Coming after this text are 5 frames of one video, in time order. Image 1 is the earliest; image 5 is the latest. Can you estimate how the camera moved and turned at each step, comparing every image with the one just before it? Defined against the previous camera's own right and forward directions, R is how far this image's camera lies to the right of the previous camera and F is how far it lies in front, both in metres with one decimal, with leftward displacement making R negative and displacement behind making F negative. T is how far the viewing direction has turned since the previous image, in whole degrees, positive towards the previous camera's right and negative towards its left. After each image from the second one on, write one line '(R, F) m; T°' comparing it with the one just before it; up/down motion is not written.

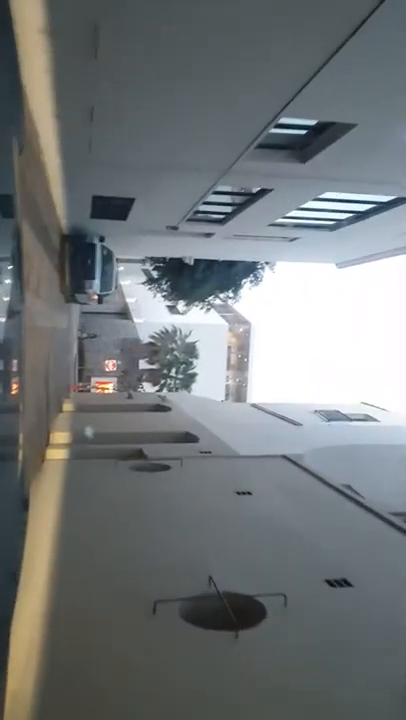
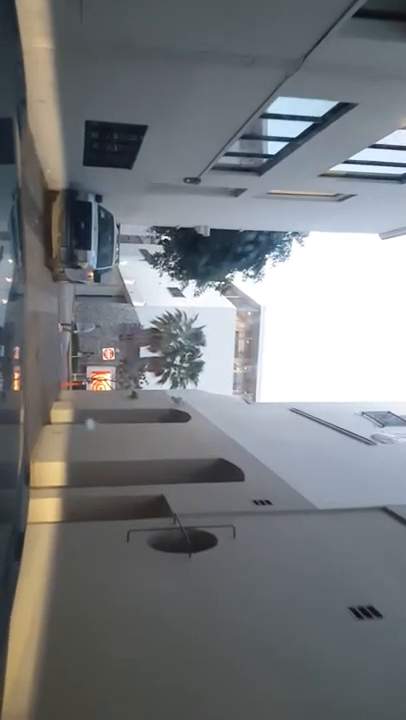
(-0.6, +3.2) m; 0°
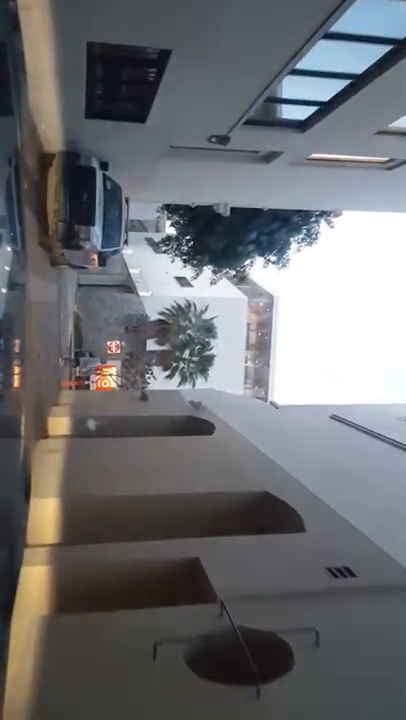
(-0.3, +1.8) m; 0°
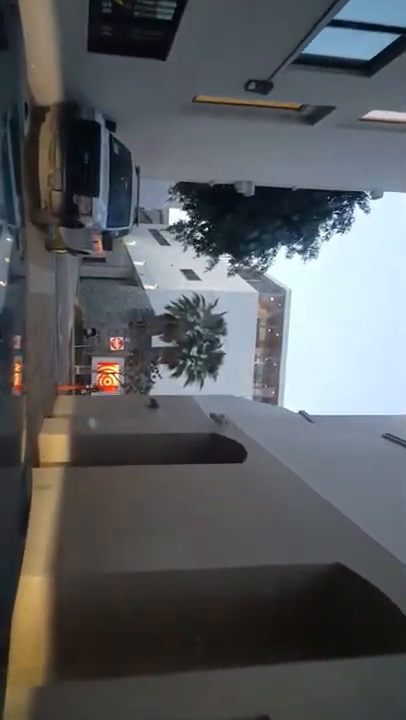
(-0.3, +1.7) m; 0°
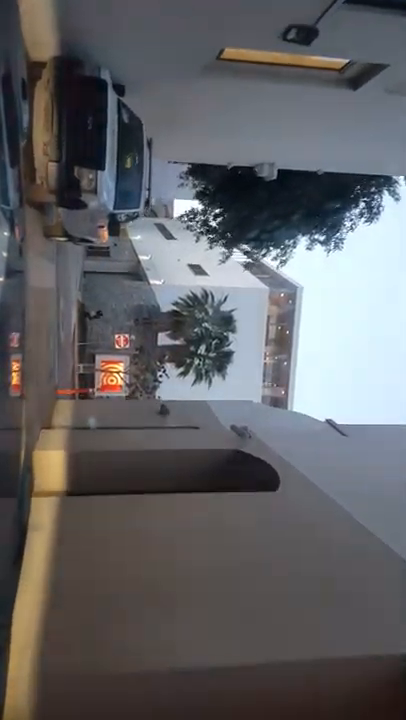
(-0.2, +1.1) m; 0°
